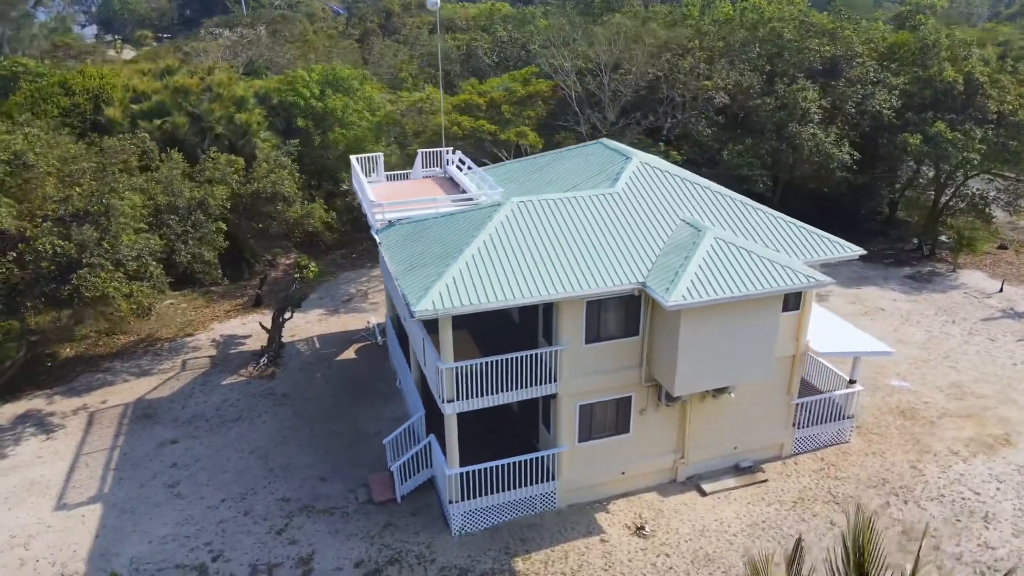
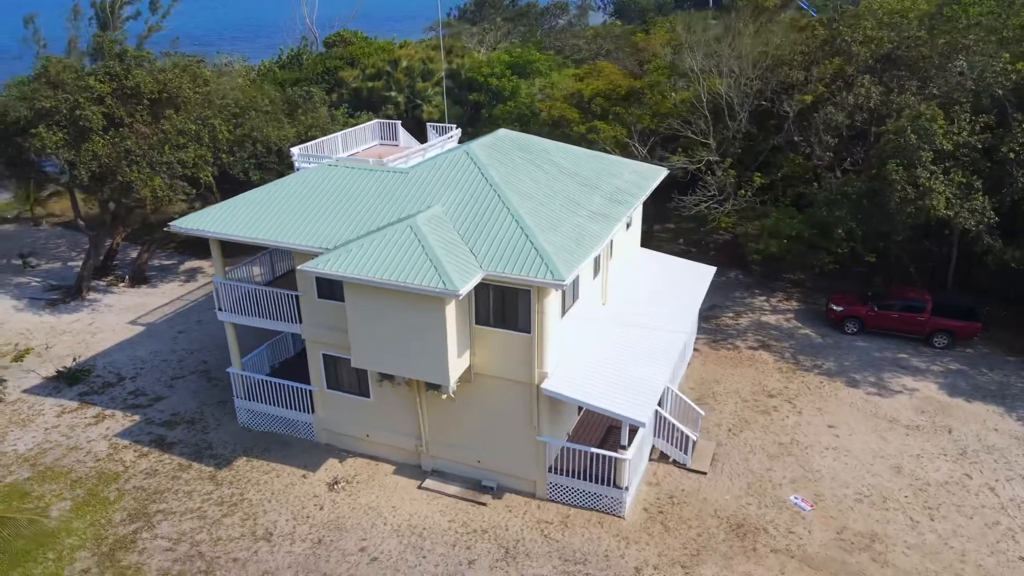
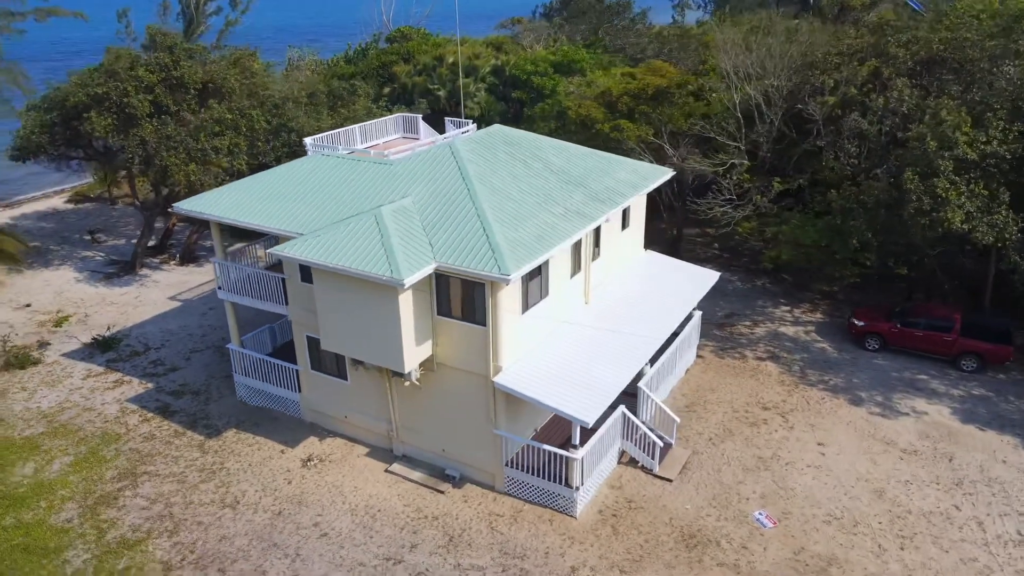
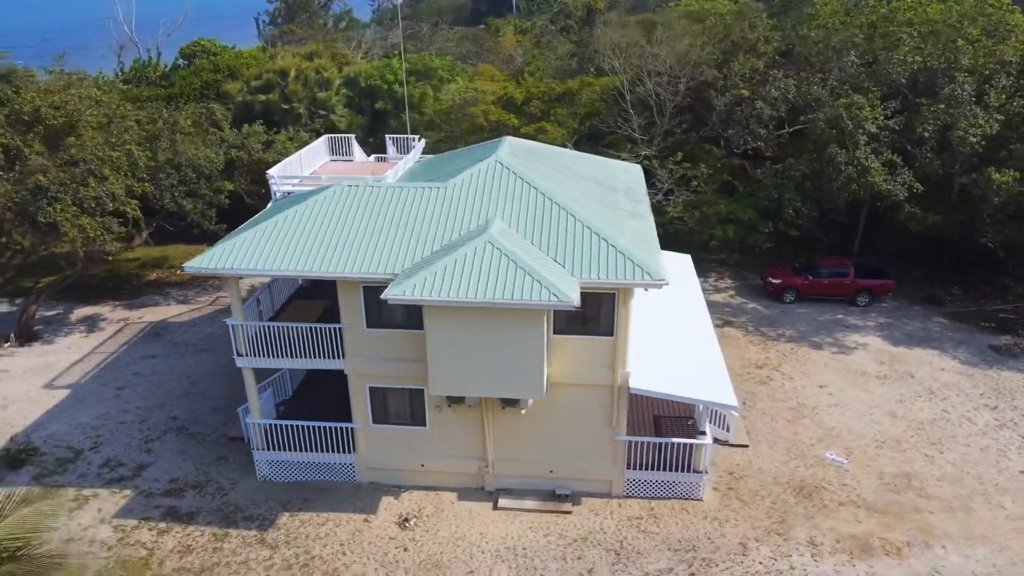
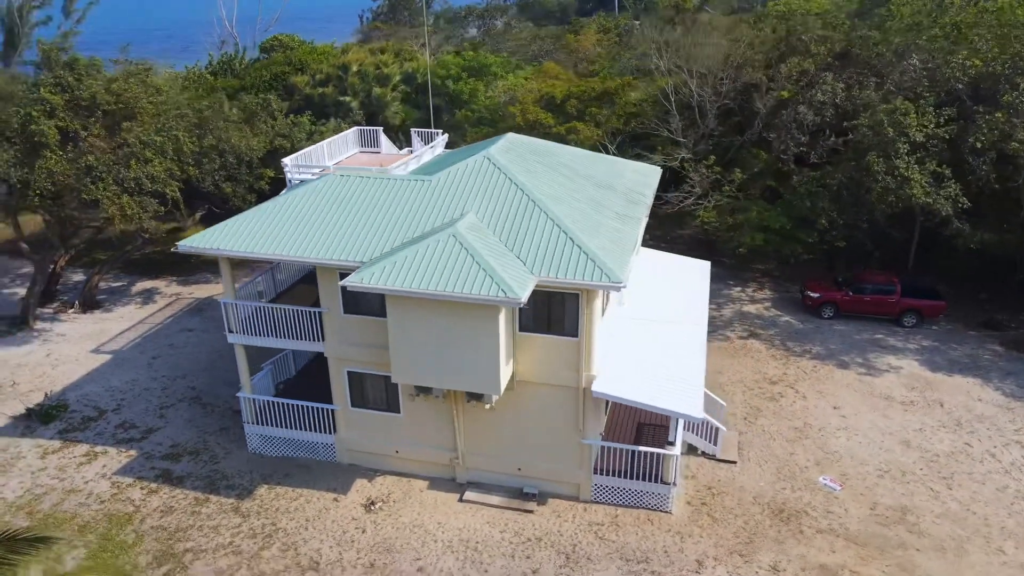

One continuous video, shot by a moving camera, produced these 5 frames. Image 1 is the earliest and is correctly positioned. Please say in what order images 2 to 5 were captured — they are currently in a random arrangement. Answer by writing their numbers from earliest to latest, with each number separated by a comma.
4, 5, 2, 3
